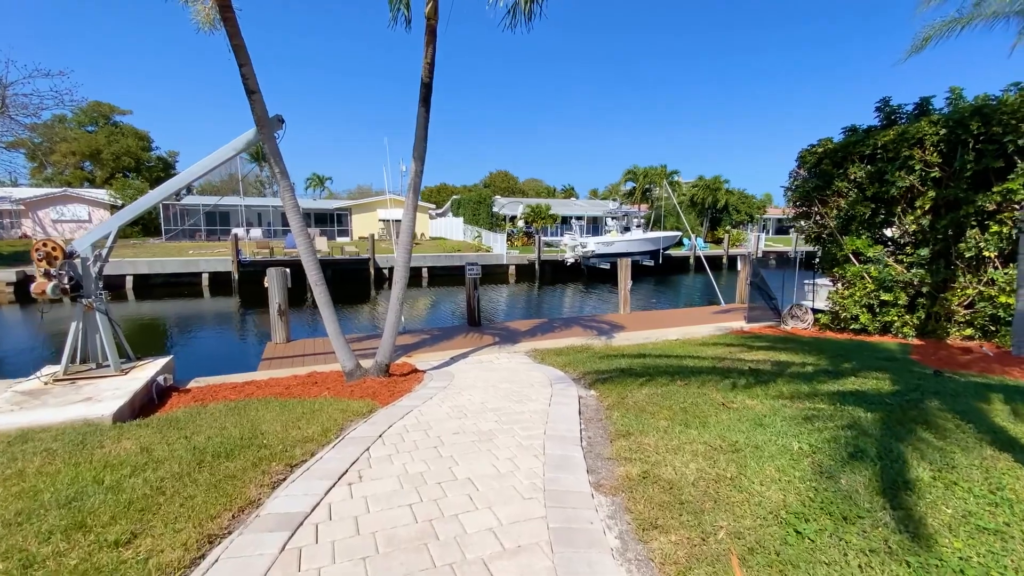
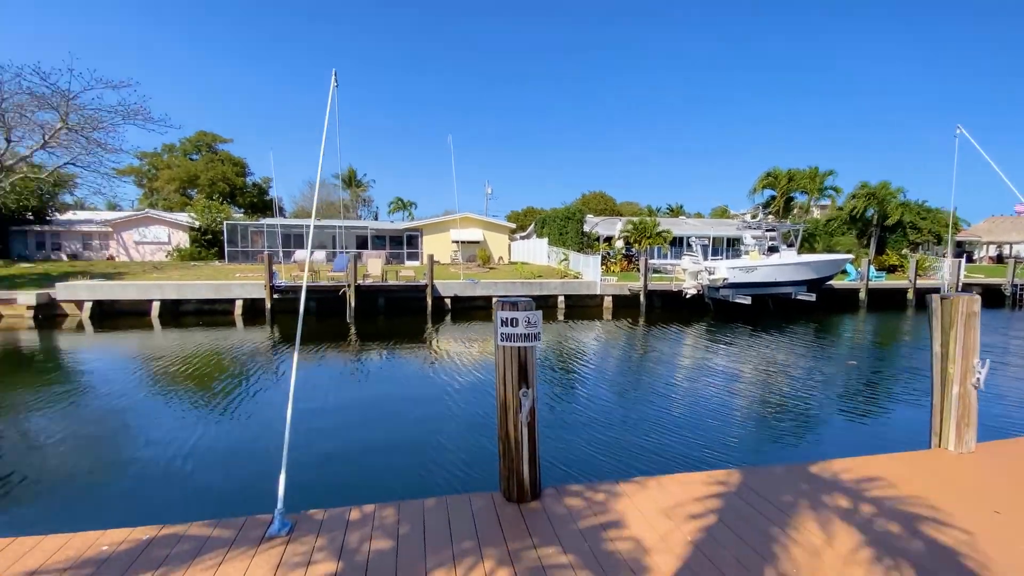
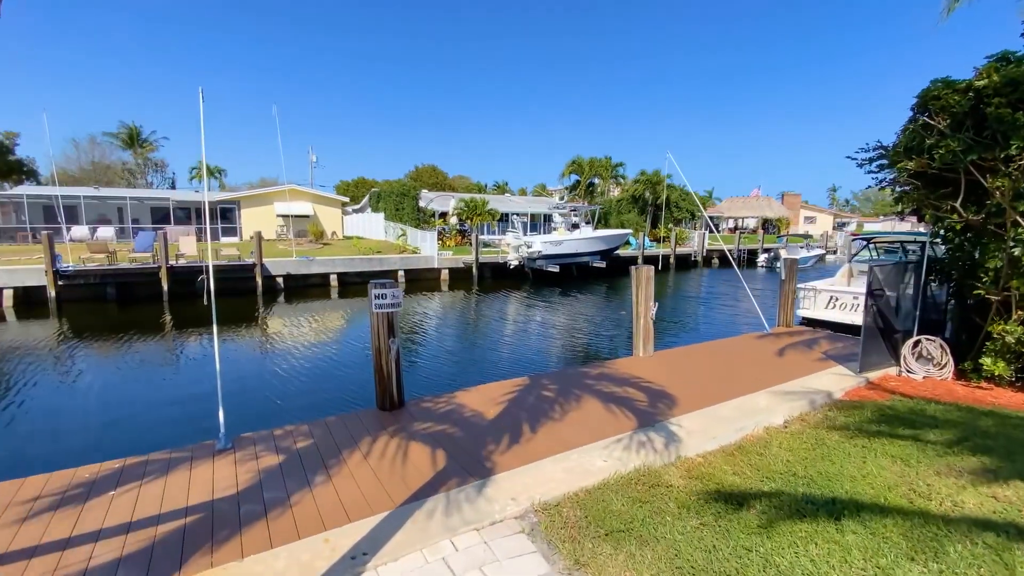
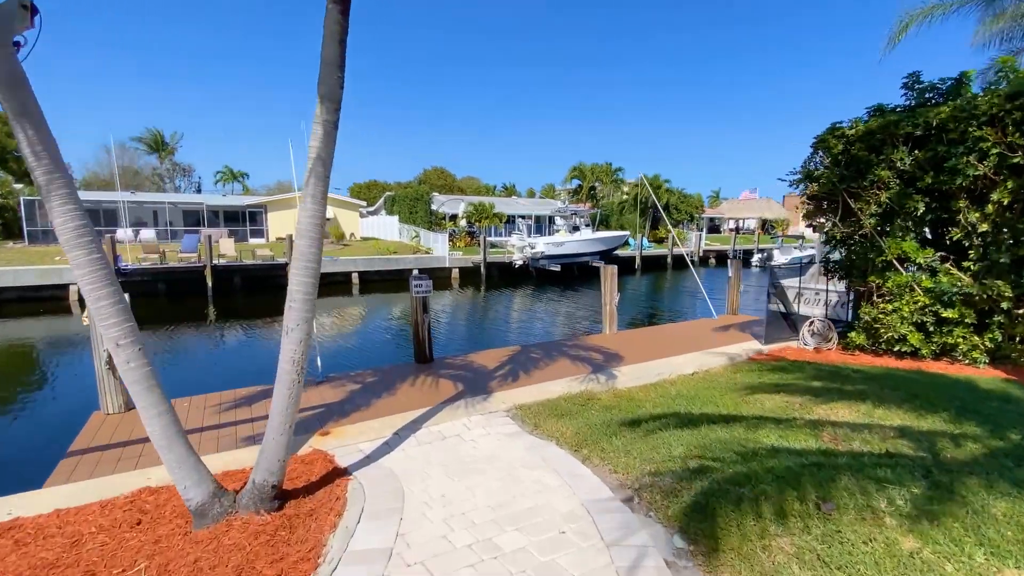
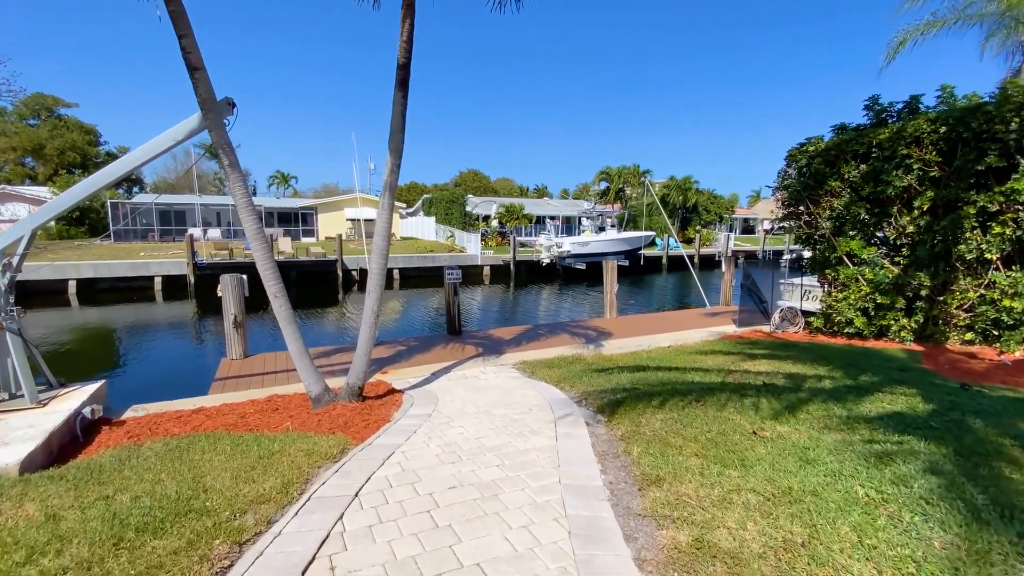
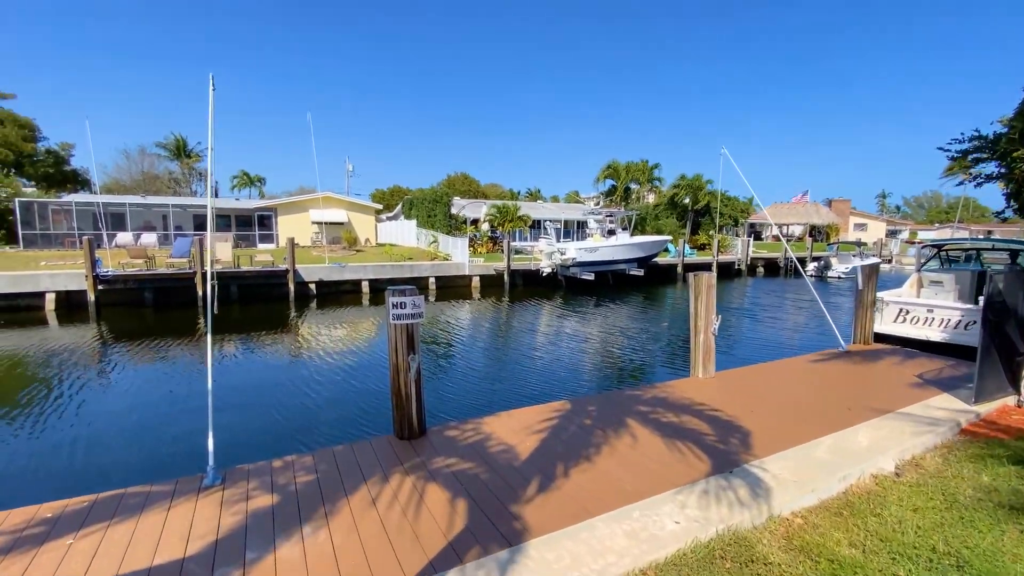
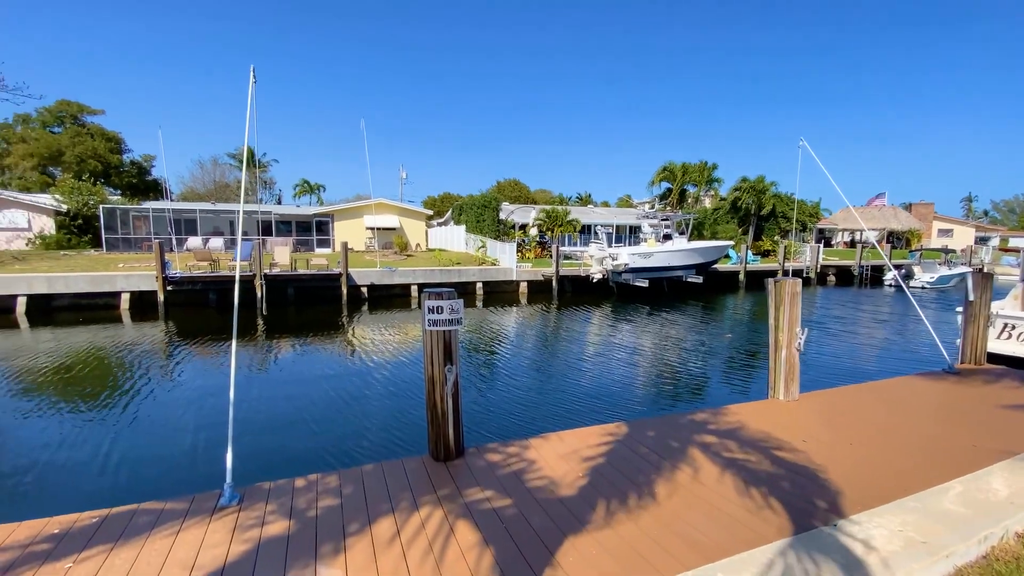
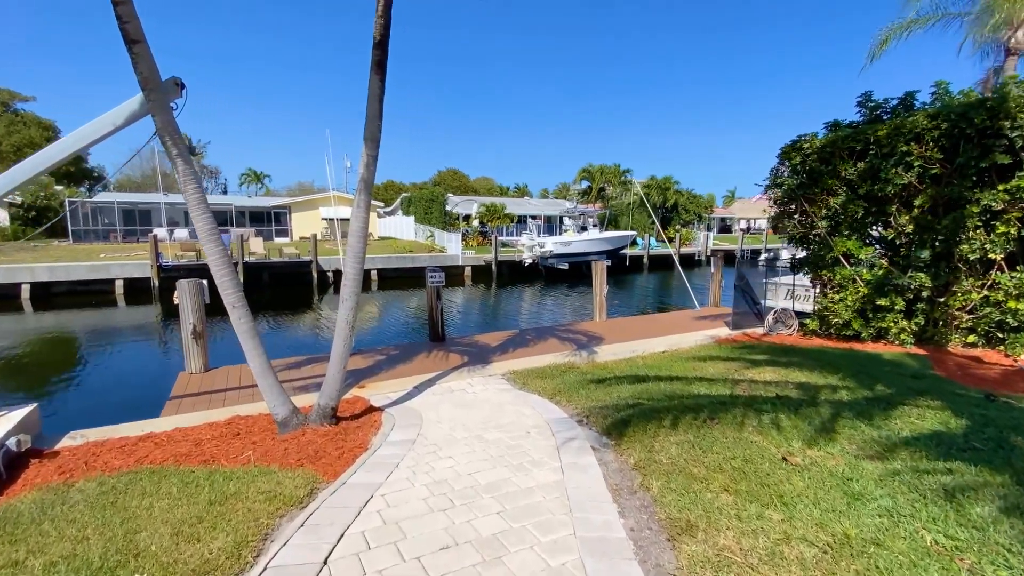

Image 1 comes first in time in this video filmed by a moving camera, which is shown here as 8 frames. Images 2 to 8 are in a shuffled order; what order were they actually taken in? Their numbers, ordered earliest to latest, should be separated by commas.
5, 8, 4, 3, 6, 7, 2
